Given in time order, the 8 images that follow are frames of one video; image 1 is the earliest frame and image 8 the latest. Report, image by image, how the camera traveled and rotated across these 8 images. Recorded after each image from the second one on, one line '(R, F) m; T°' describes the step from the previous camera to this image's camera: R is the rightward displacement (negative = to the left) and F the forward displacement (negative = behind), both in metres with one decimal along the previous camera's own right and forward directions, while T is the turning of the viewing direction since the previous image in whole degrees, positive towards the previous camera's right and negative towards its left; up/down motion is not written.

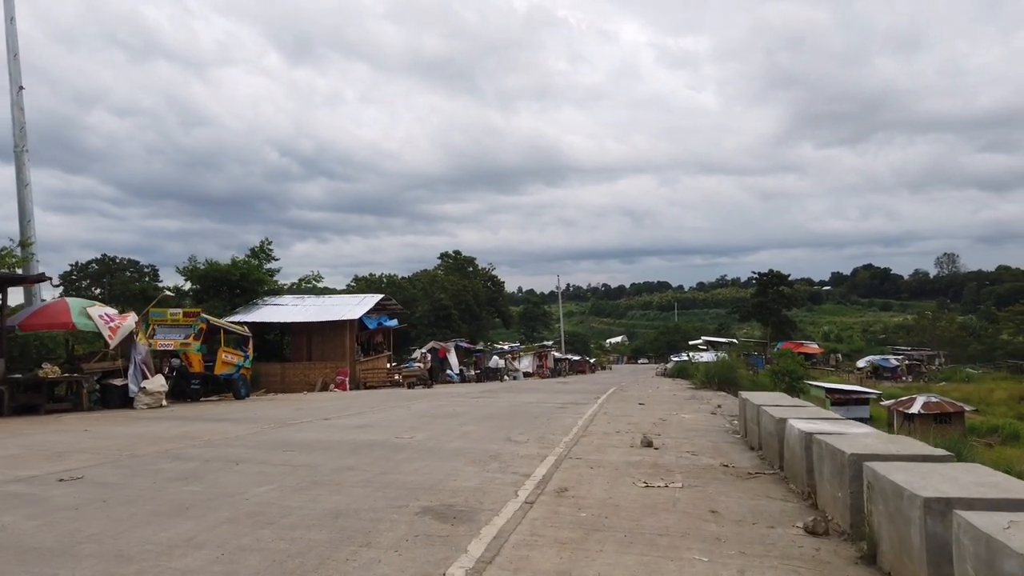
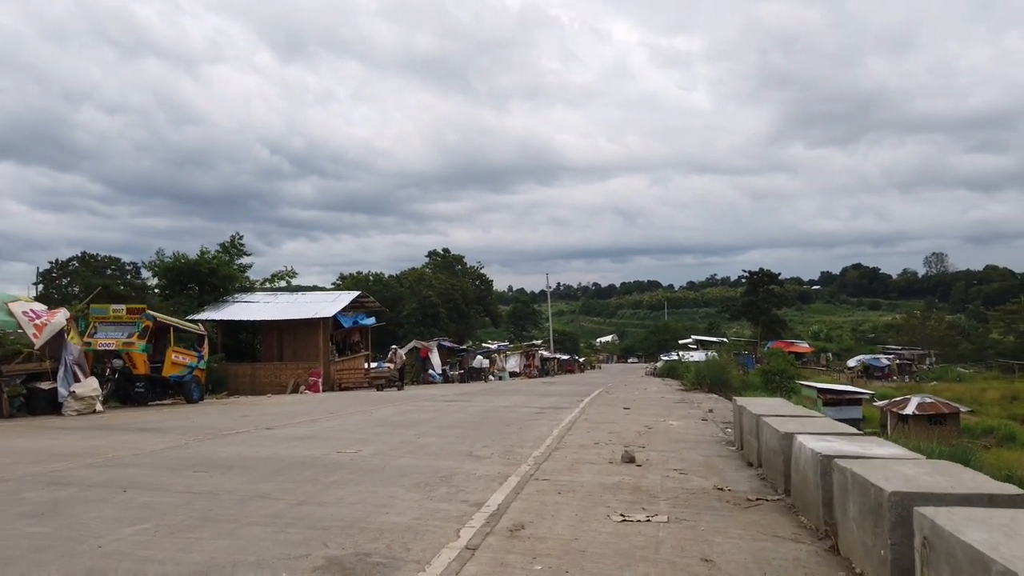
(+0.4, +1.7) m; +1°
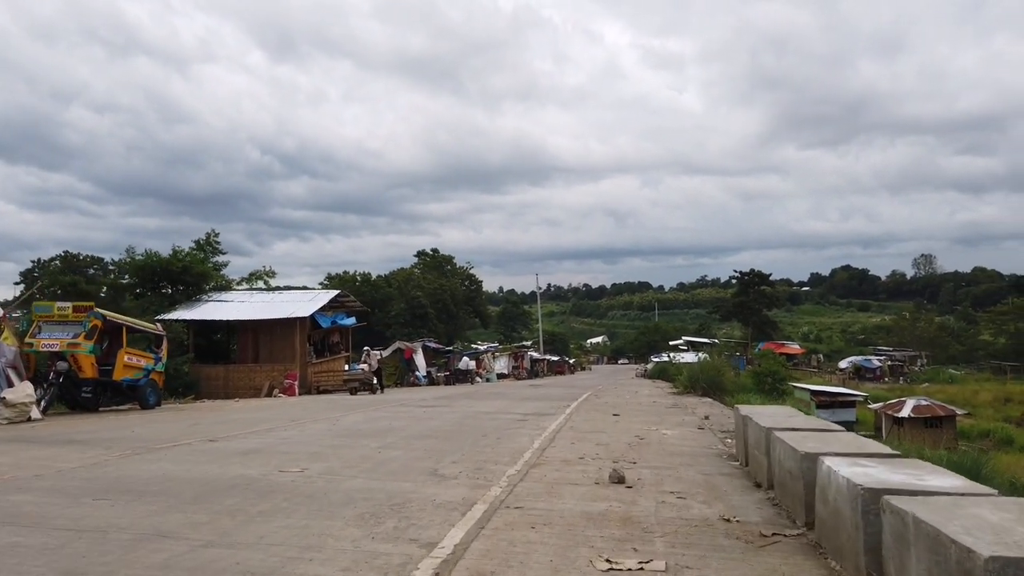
(+0.3, +1.5) m; +1°
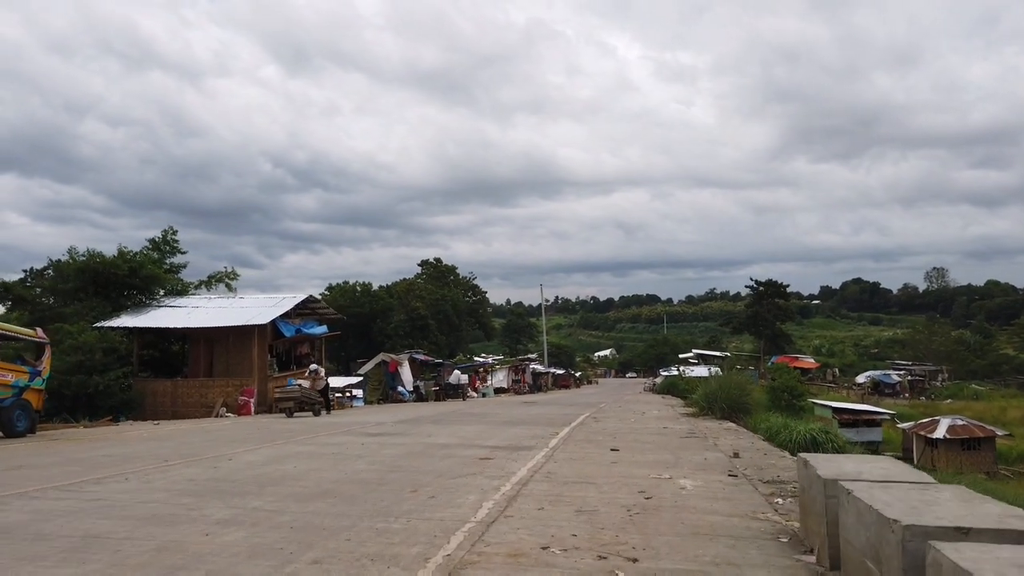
(+0.8, +4.5) m; -1°
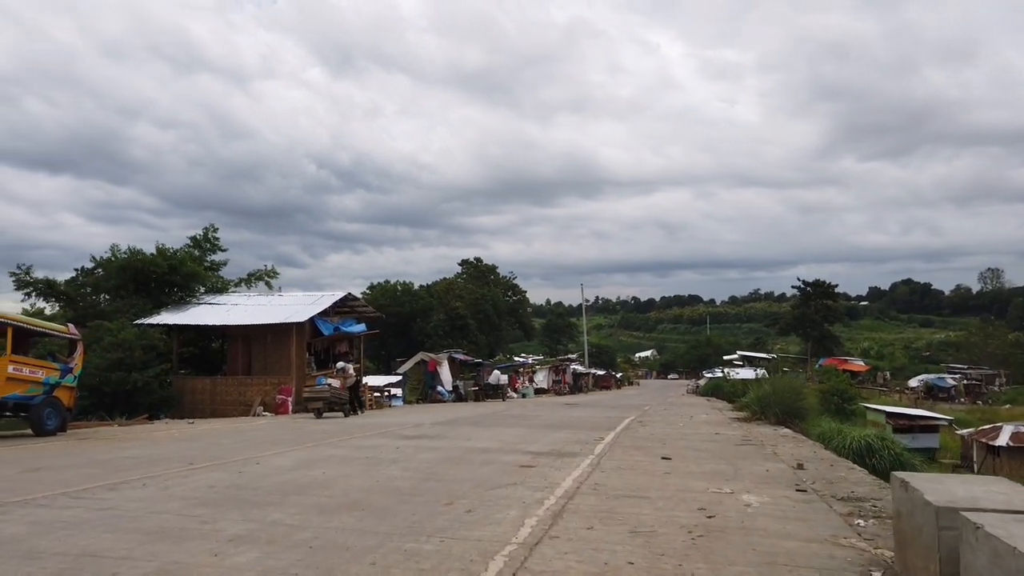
(-0.1, +0.9) m; -3°
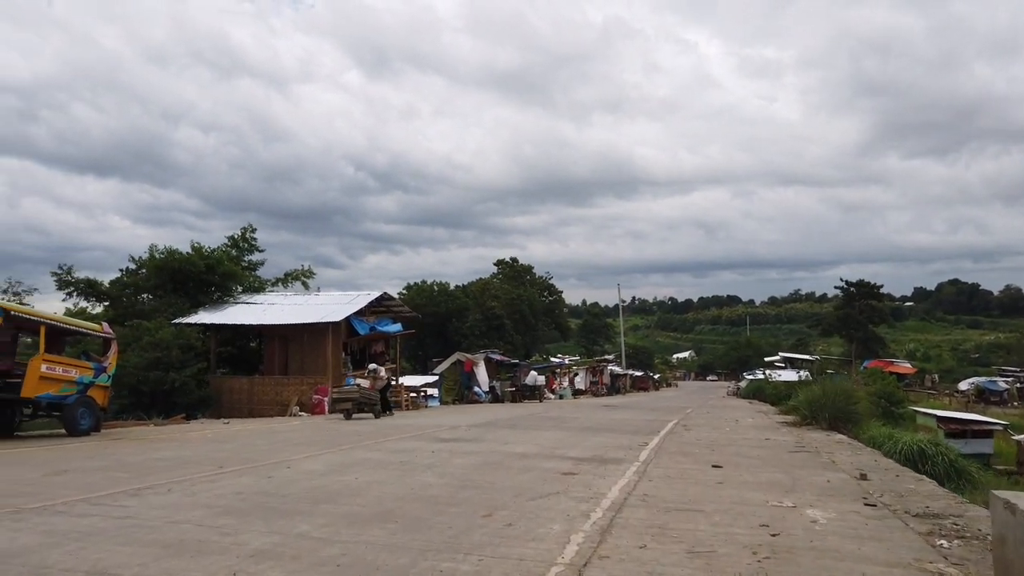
(-0.1, +0.6) m; -3°
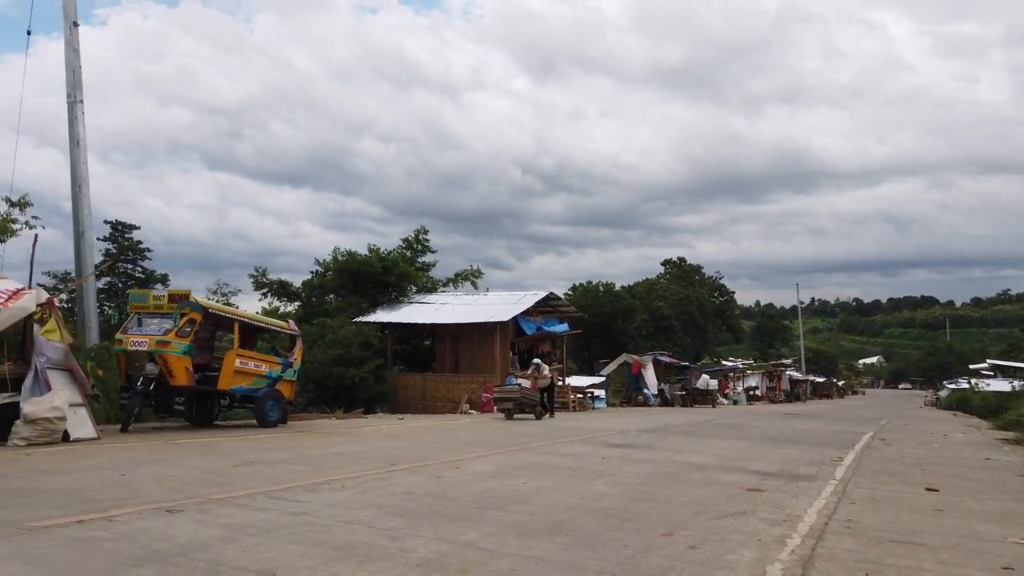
(-0.1, +0.6) m; -12°
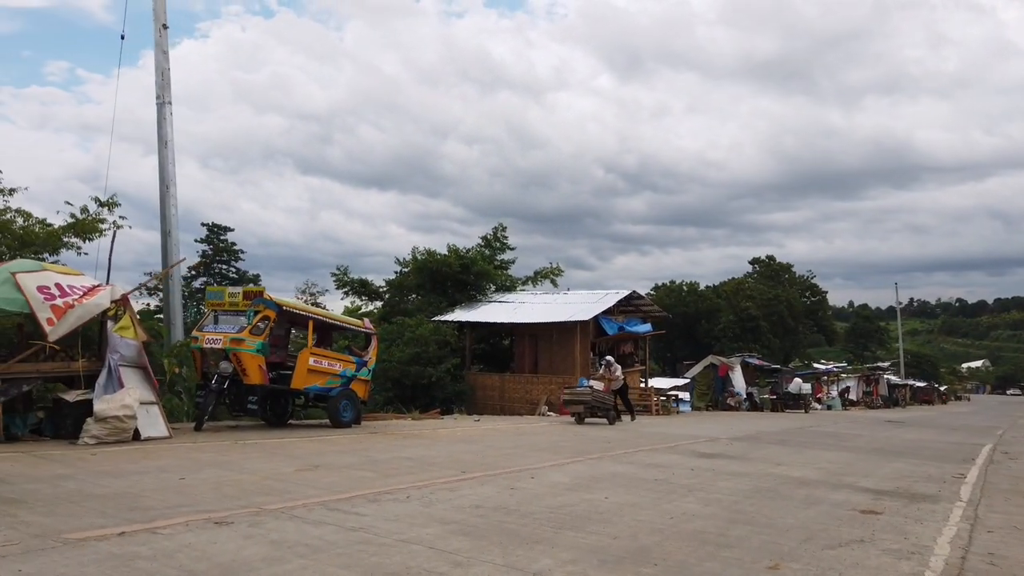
(0.0, +0.8) m; -6°
